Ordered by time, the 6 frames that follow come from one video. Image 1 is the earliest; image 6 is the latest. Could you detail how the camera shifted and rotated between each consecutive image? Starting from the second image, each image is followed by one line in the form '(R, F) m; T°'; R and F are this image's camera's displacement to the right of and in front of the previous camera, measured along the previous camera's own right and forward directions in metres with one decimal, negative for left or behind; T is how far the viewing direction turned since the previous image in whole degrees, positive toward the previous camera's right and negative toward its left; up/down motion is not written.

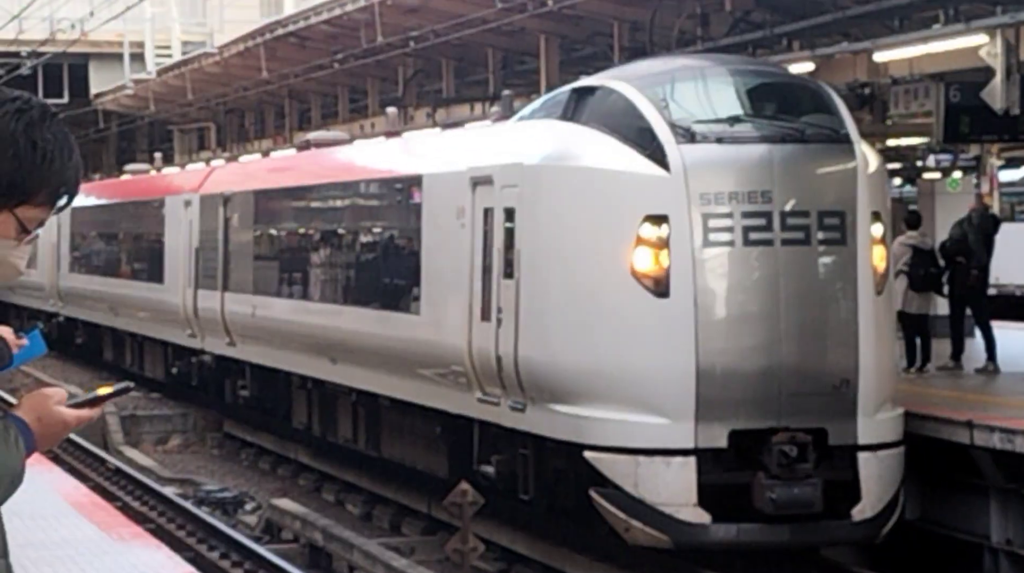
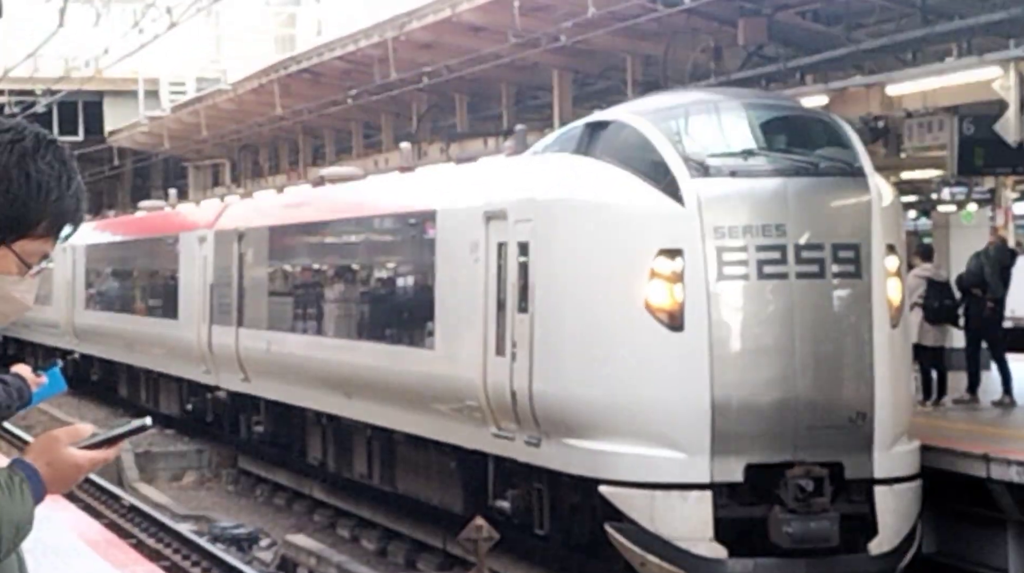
(0.0, 0.0) m; 0°
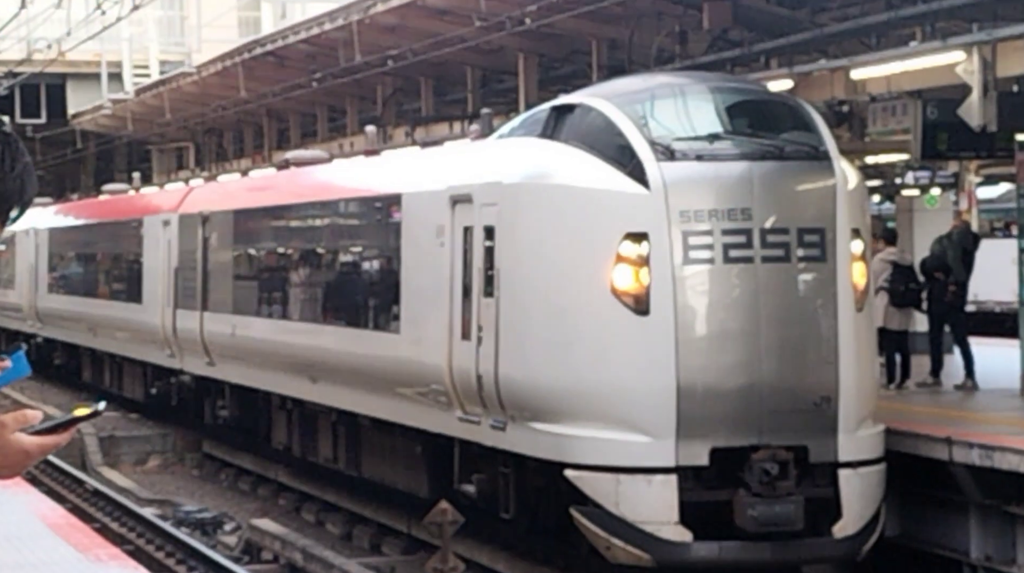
(0.0, 0.0) m; +1°
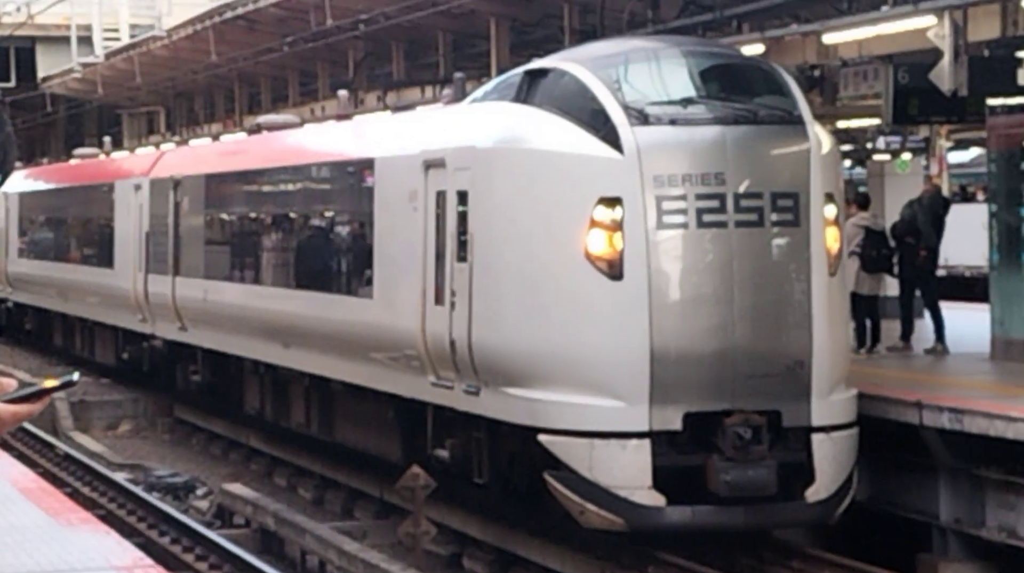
(0.0, 0.0) m; +1°
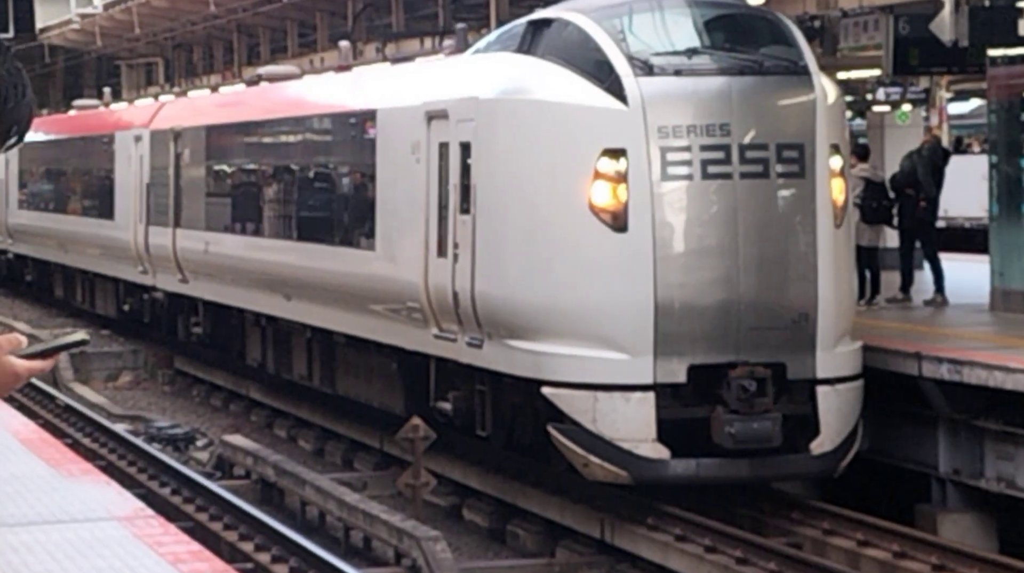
(0.0, 0.0) m; 0°
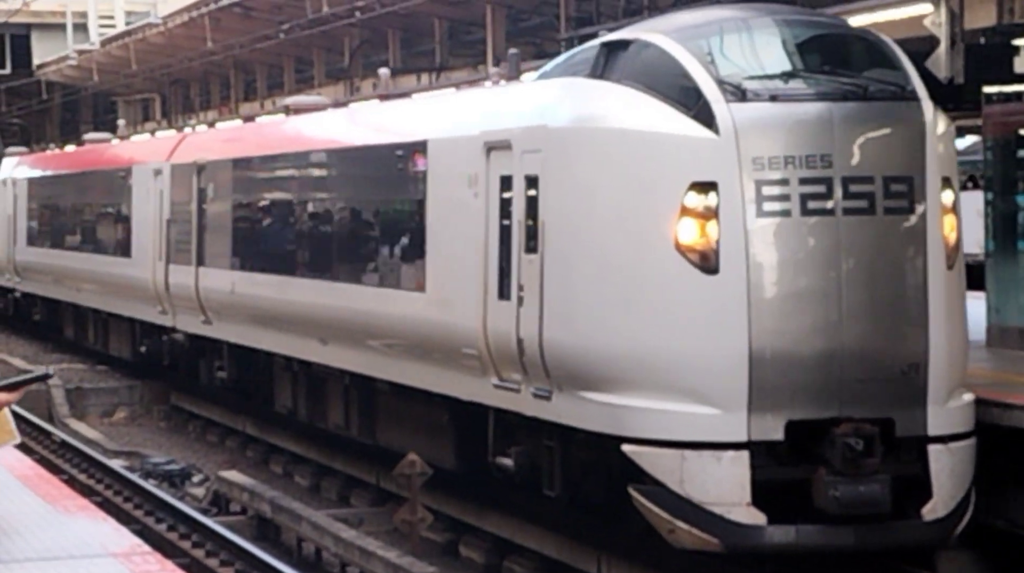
(-0.4, +0.9) m; 0°
